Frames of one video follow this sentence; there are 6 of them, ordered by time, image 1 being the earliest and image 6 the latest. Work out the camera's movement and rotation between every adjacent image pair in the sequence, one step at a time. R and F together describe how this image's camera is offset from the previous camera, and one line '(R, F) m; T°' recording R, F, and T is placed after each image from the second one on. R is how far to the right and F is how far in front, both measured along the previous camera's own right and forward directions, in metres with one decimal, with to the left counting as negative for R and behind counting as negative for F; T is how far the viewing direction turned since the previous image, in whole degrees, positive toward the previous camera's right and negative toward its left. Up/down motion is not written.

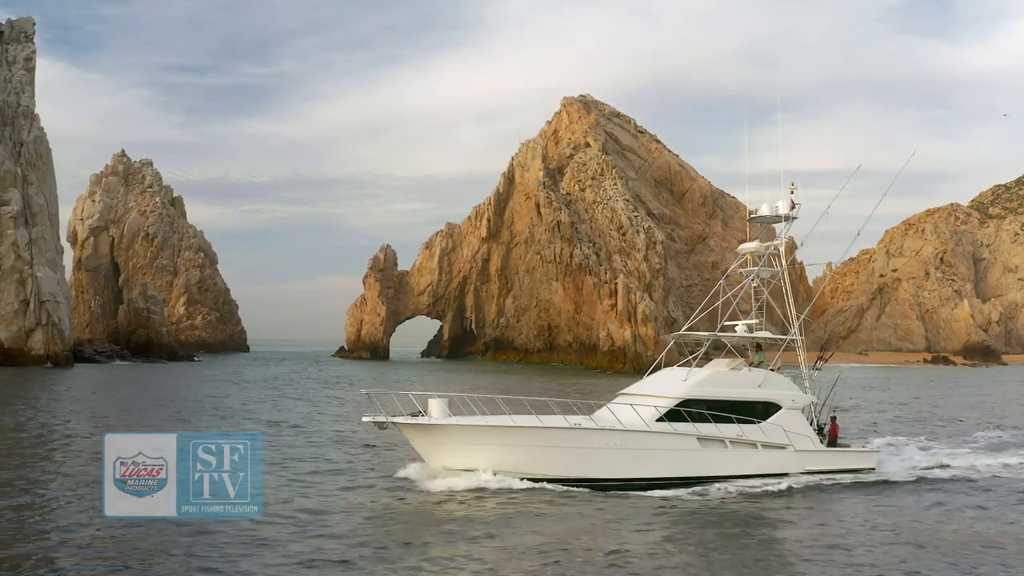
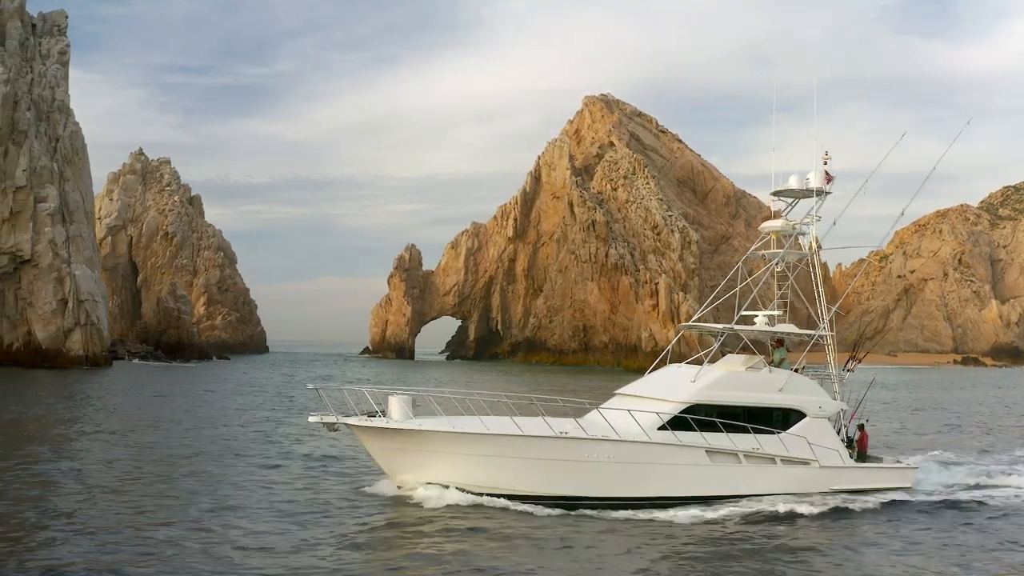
(+0.7, +2.0) m; -1°
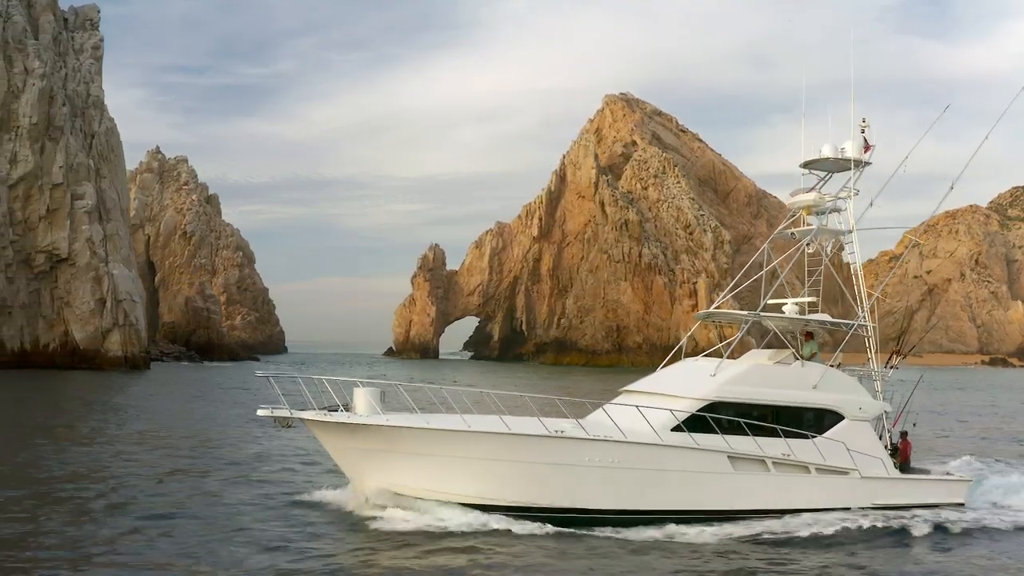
(+0.4, +1.6) m; -1°
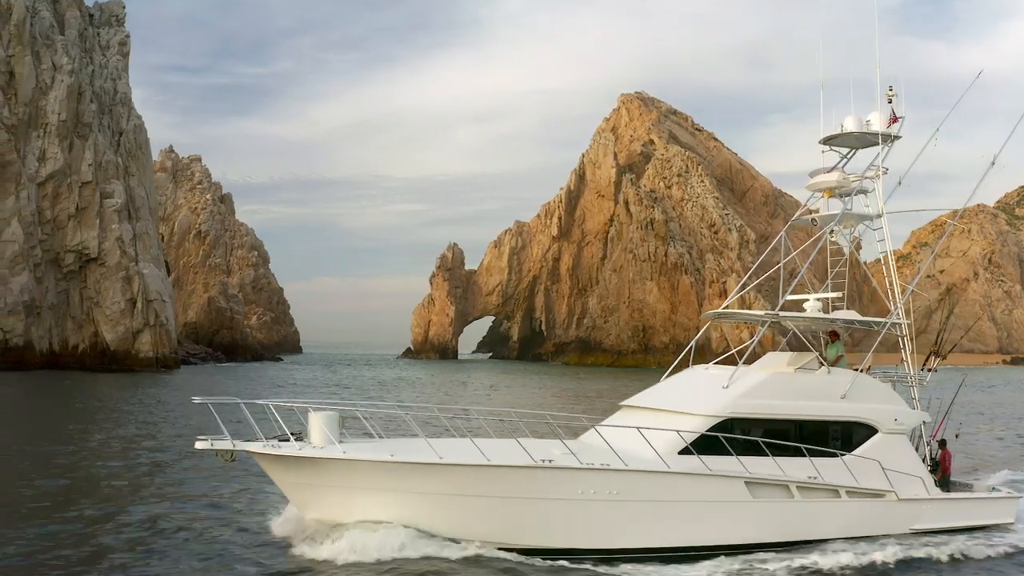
(+0.4, +1.5) m; -1°
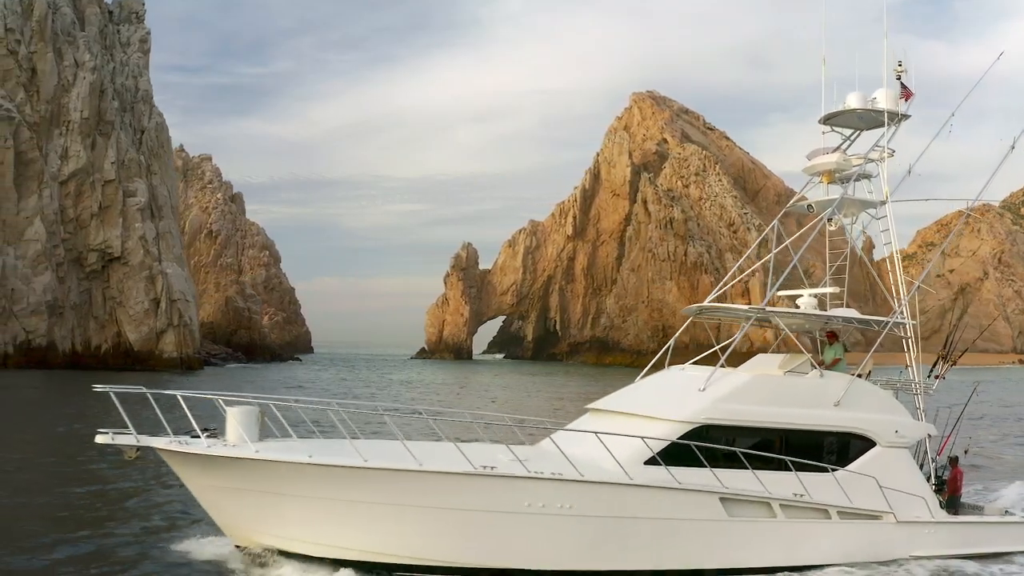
(+0.6, +0.9) m; -1°
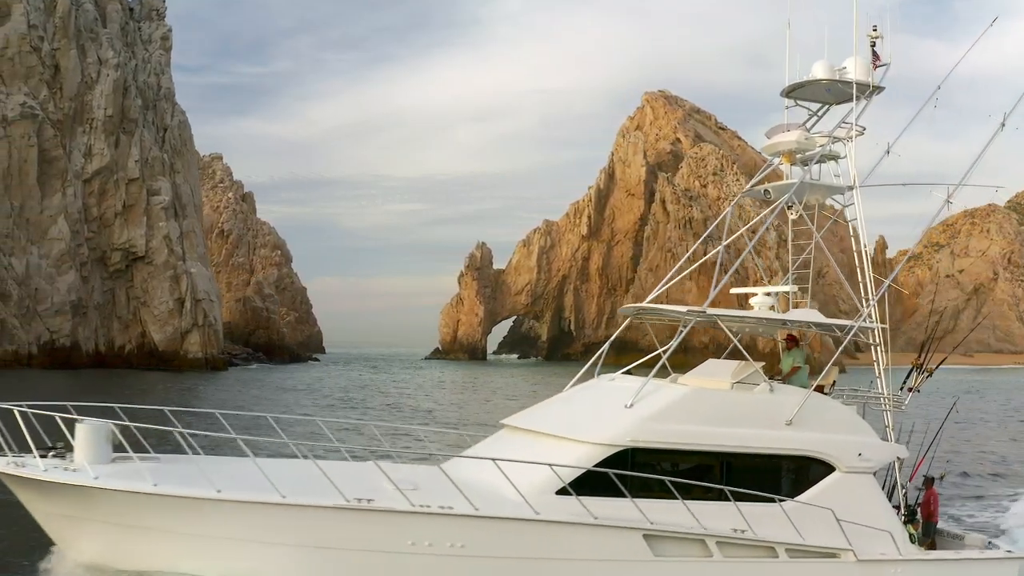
(+1.0, +1.1) m; -1°
